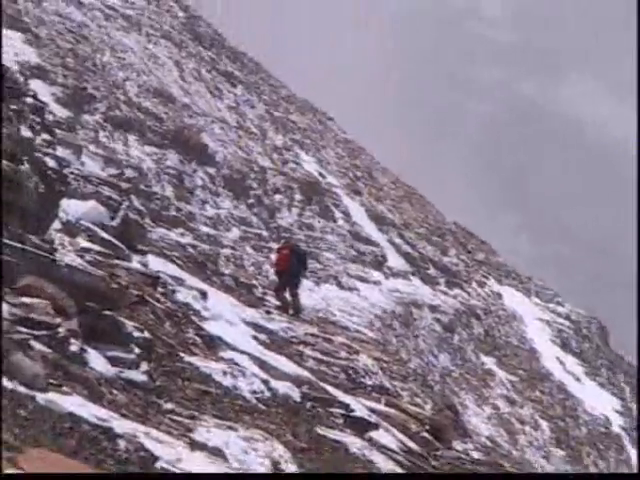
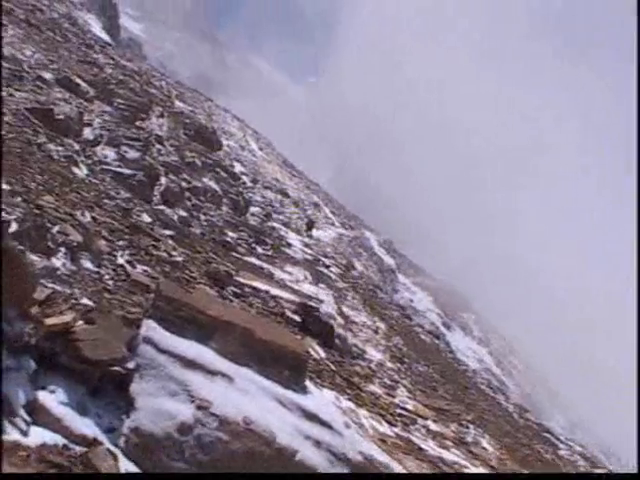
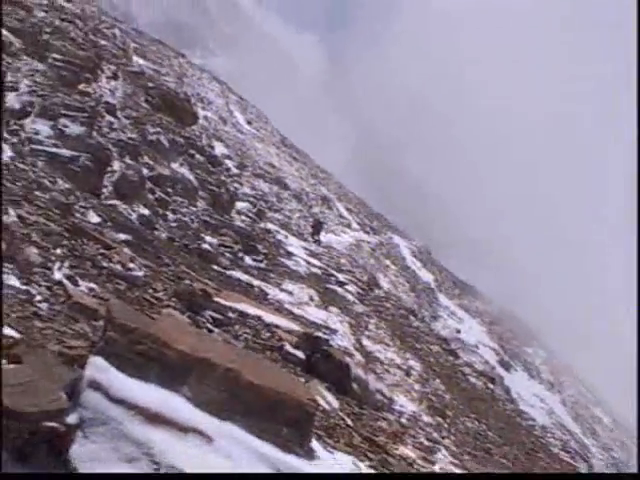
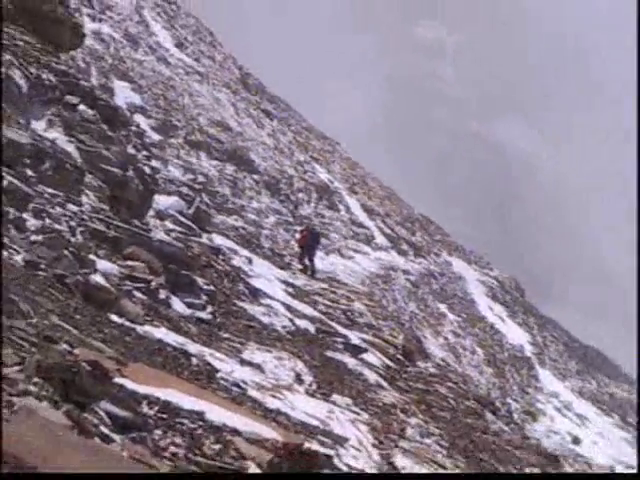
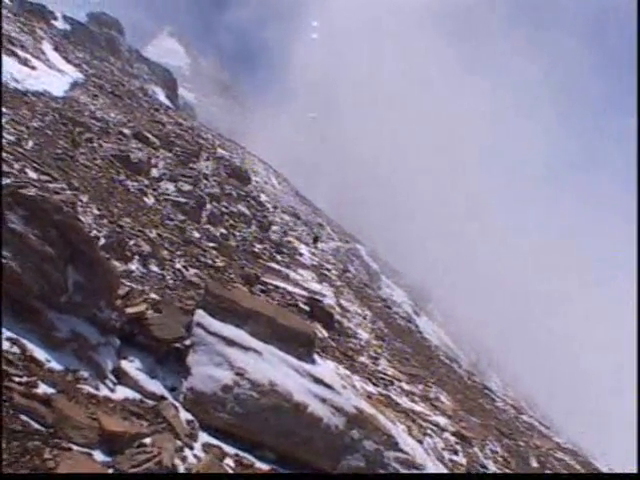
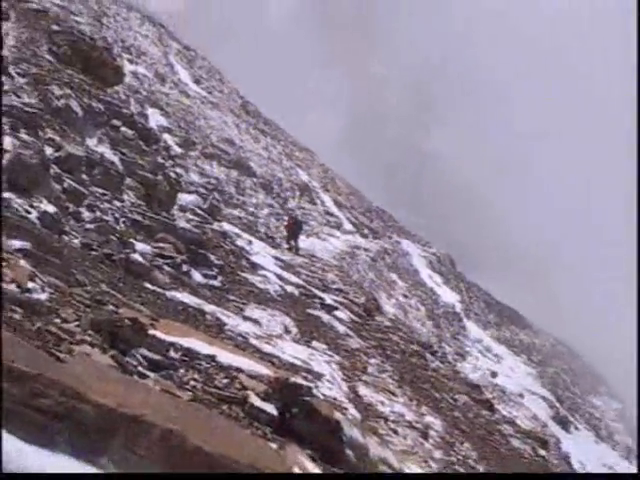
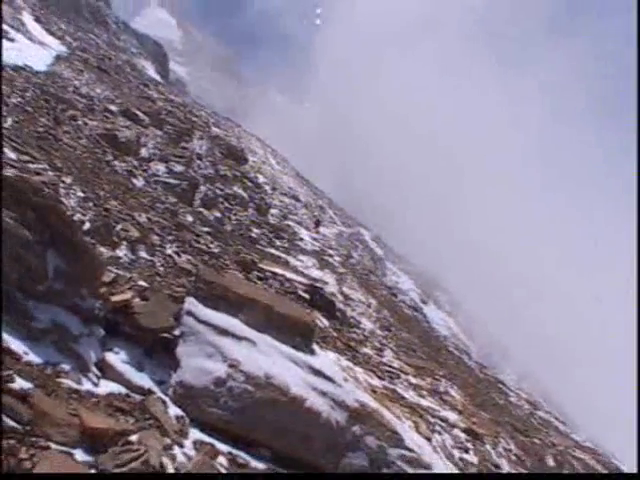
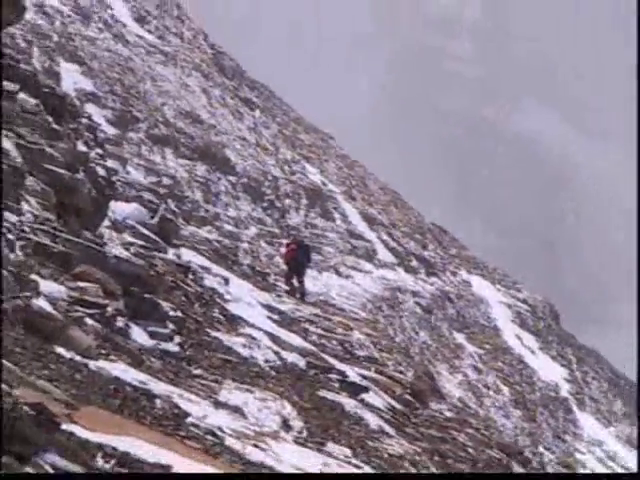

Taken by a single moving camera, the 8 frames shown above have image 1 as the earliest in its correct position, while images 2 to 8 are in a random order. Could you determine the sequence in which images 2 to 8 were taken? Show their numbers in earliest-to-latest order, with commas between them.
8, 4, 6, 3, 2, 7, 5
